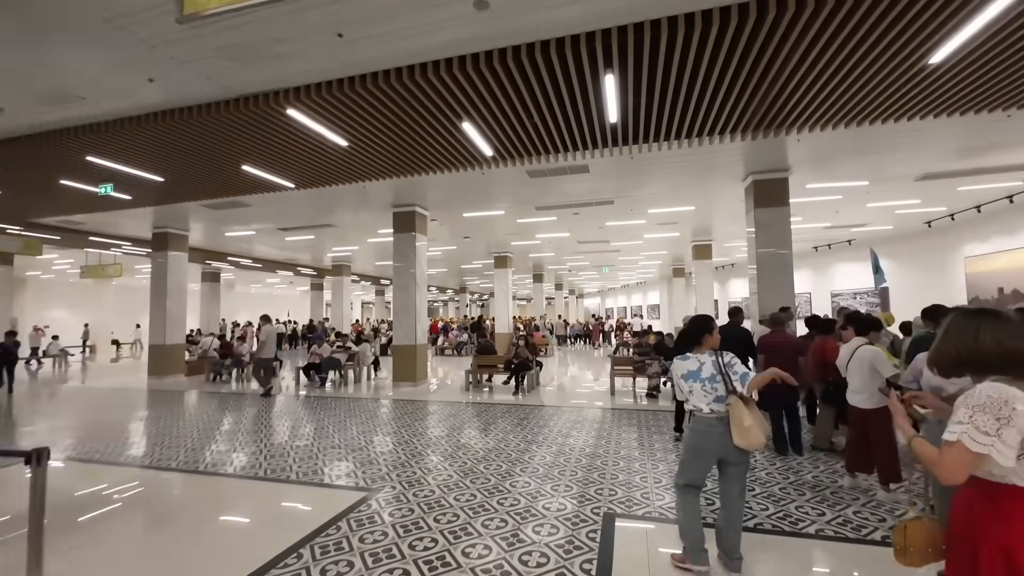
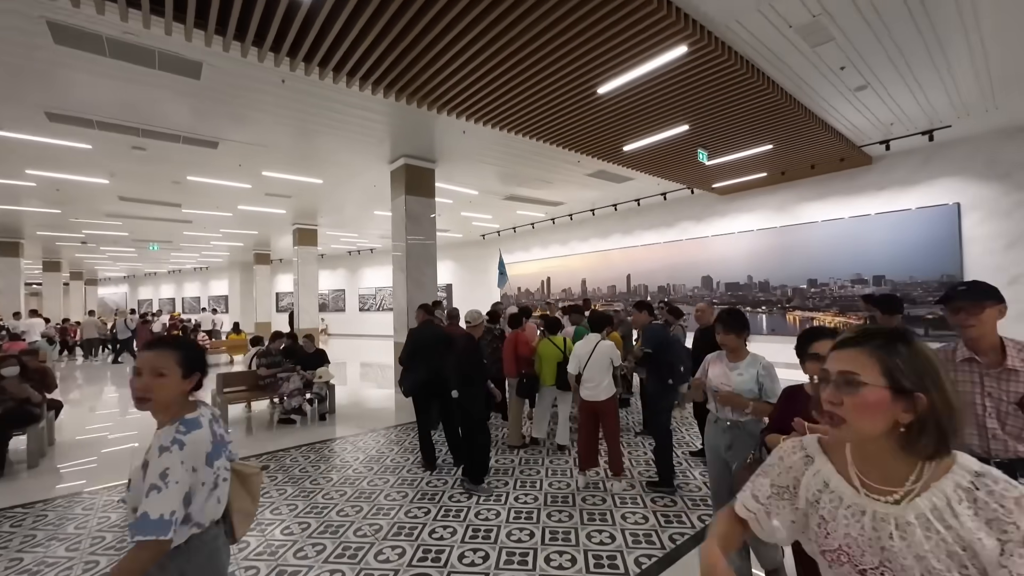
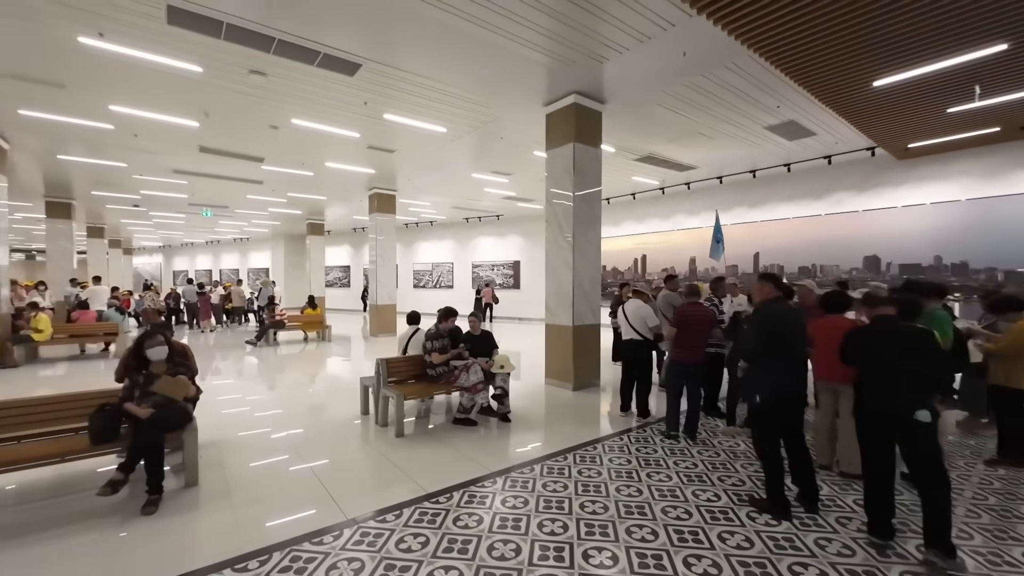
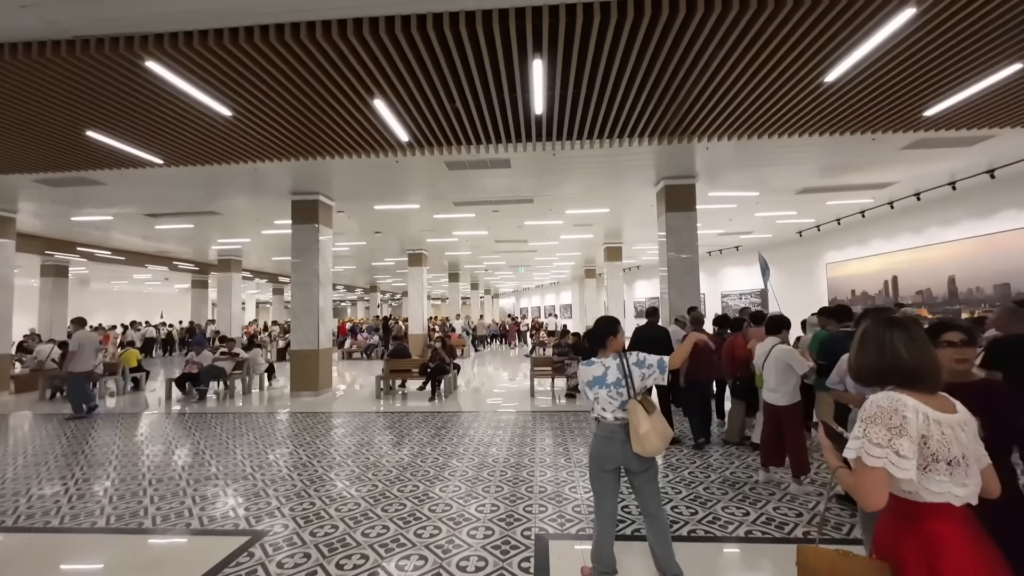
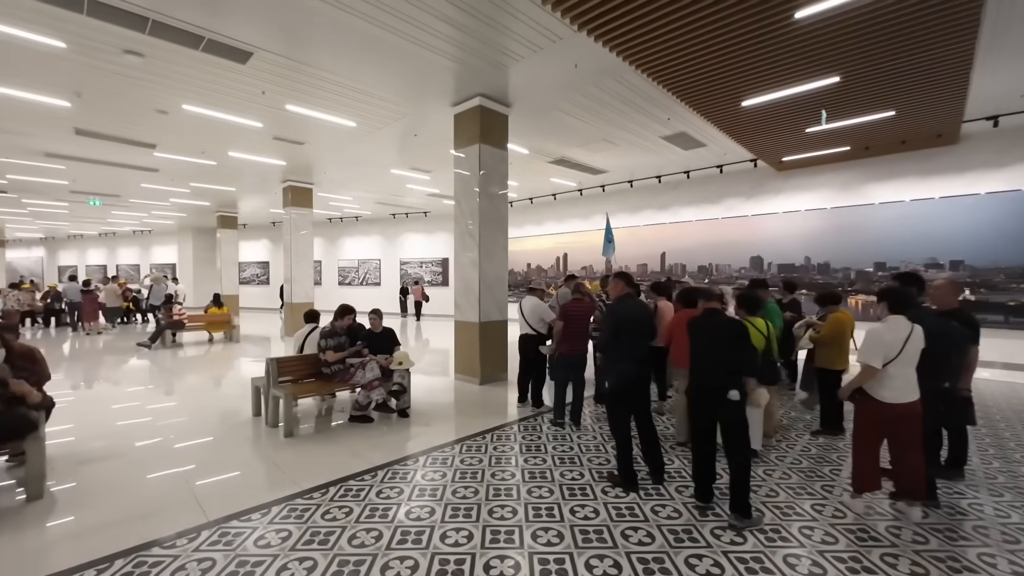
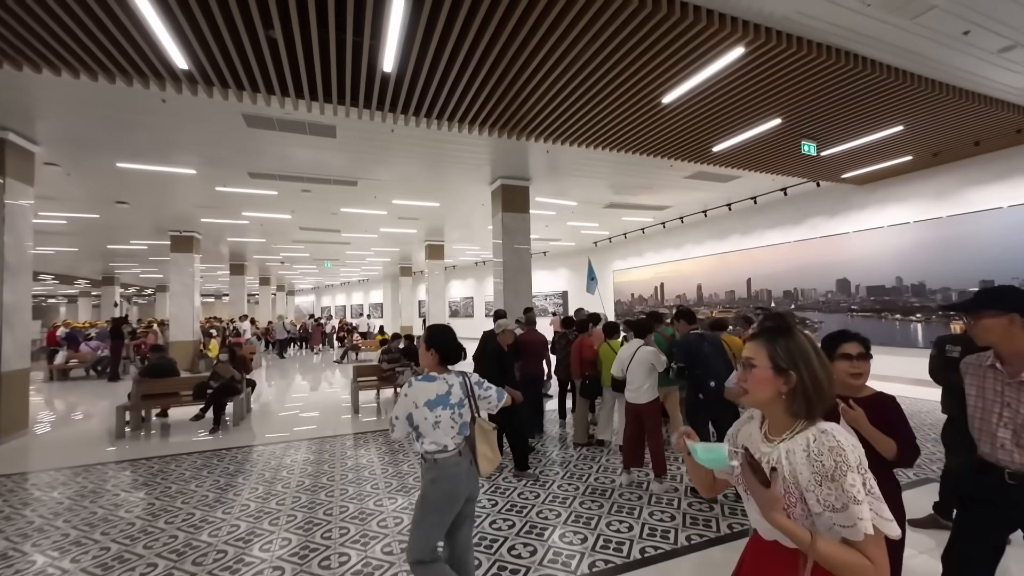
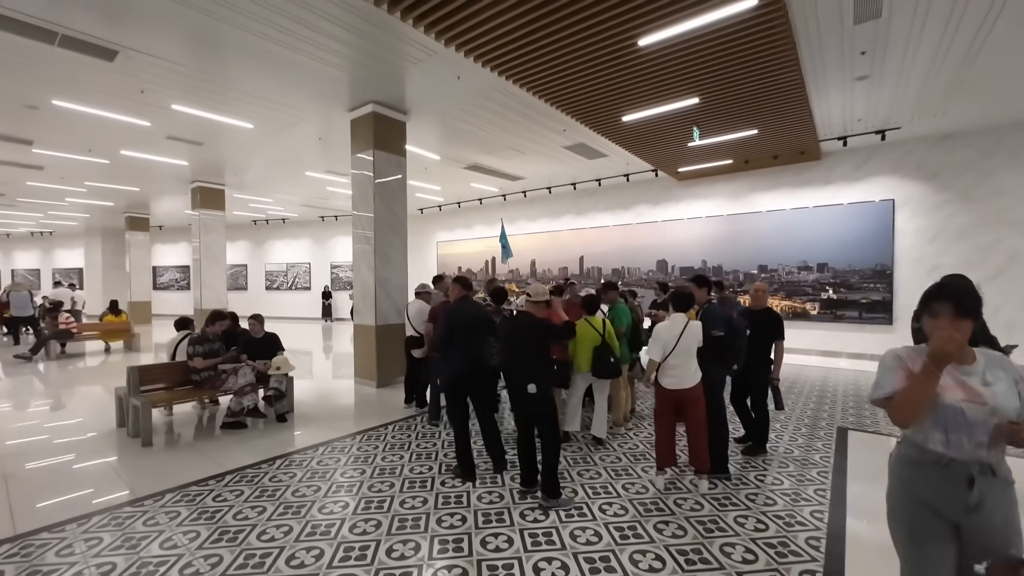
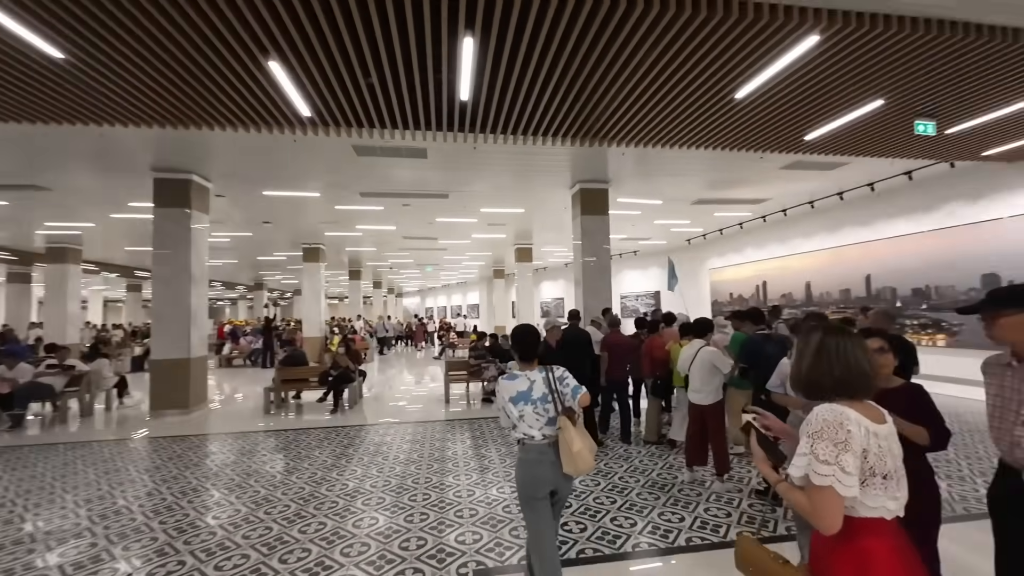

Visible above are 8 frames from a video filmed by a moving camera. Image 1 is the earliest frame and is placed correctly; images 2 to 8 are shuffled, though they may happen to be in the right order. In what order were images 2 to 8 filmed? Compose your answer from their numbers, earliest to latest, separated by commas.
4, 8, 6, 2, 7, 5, 3
